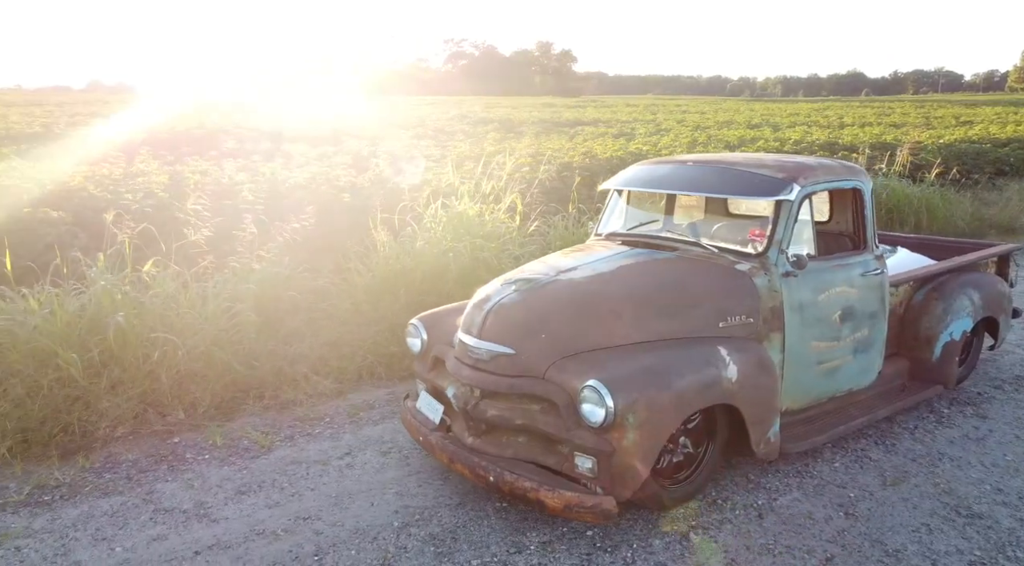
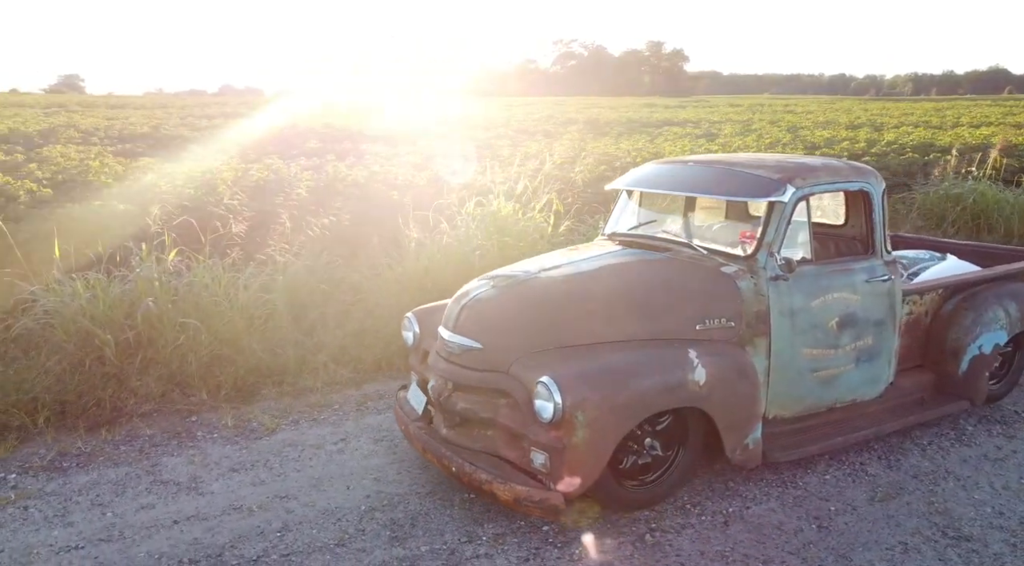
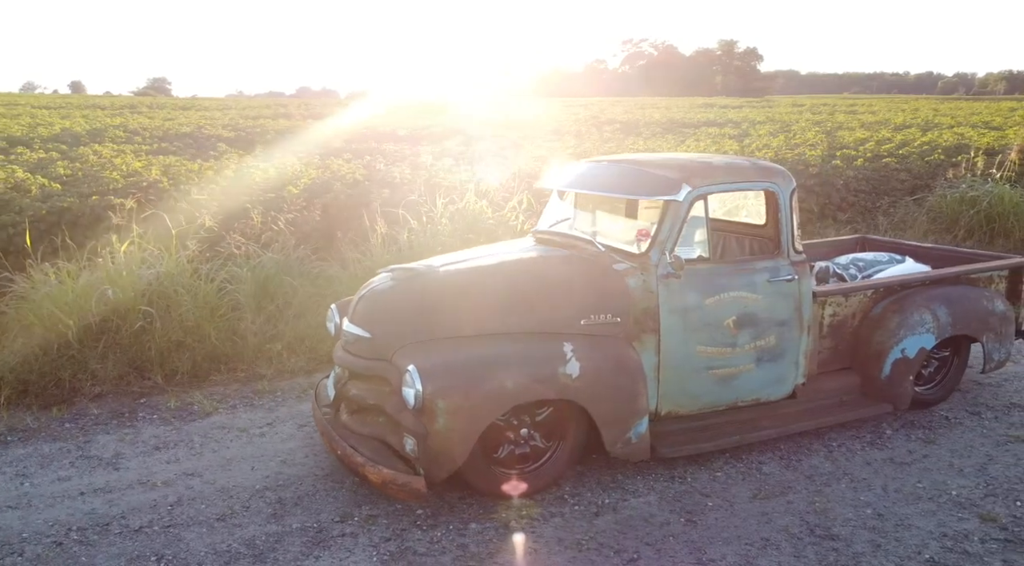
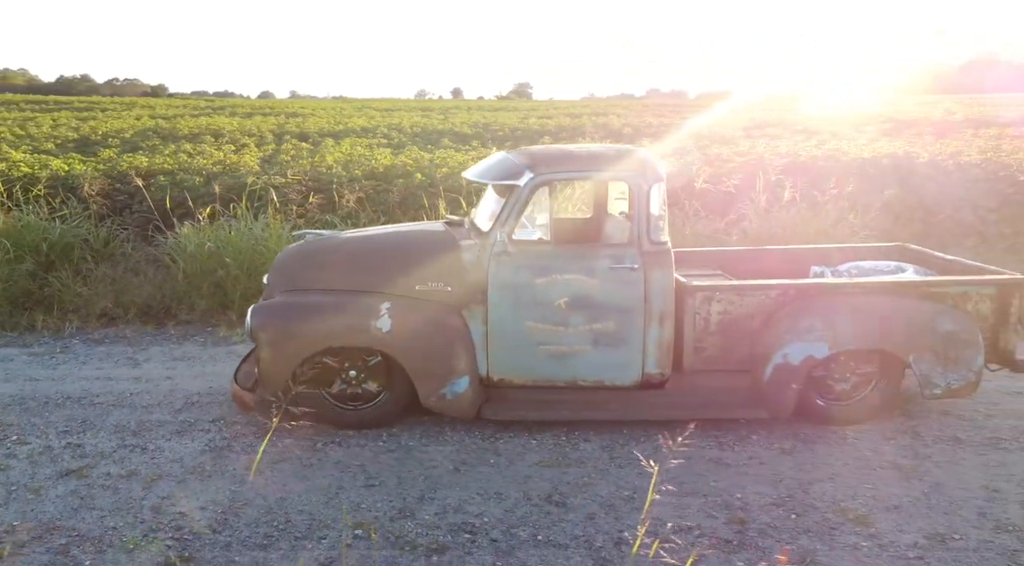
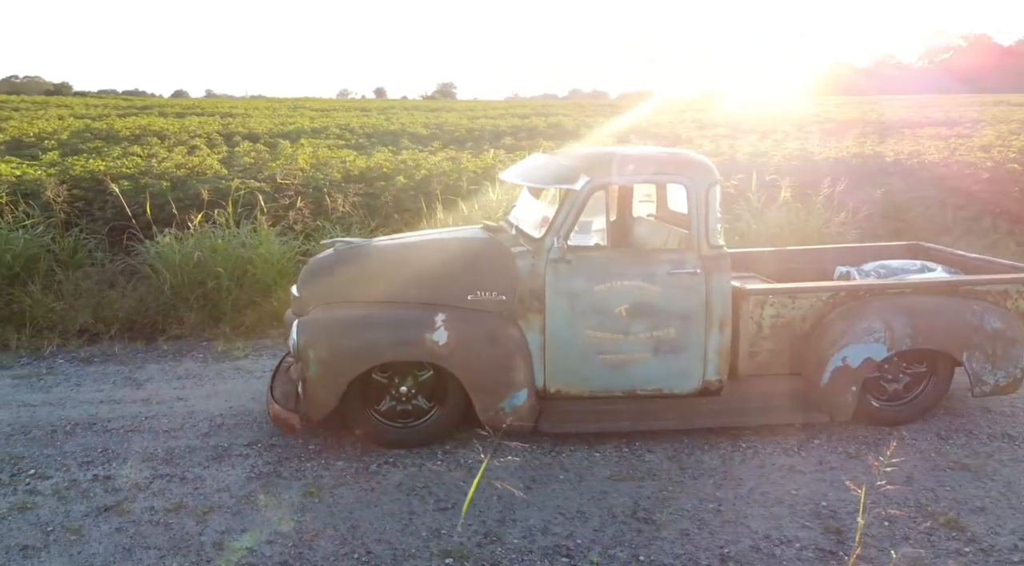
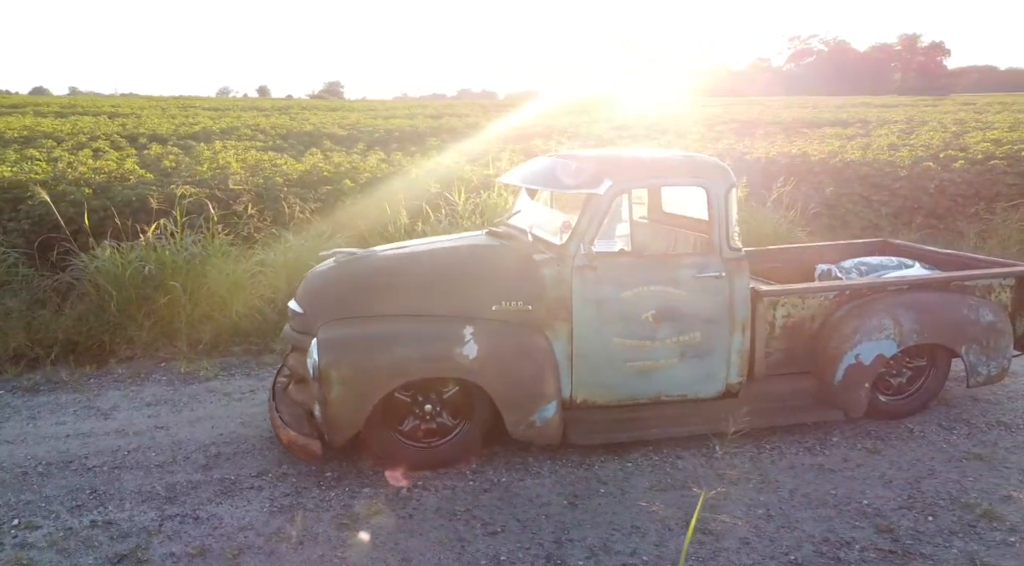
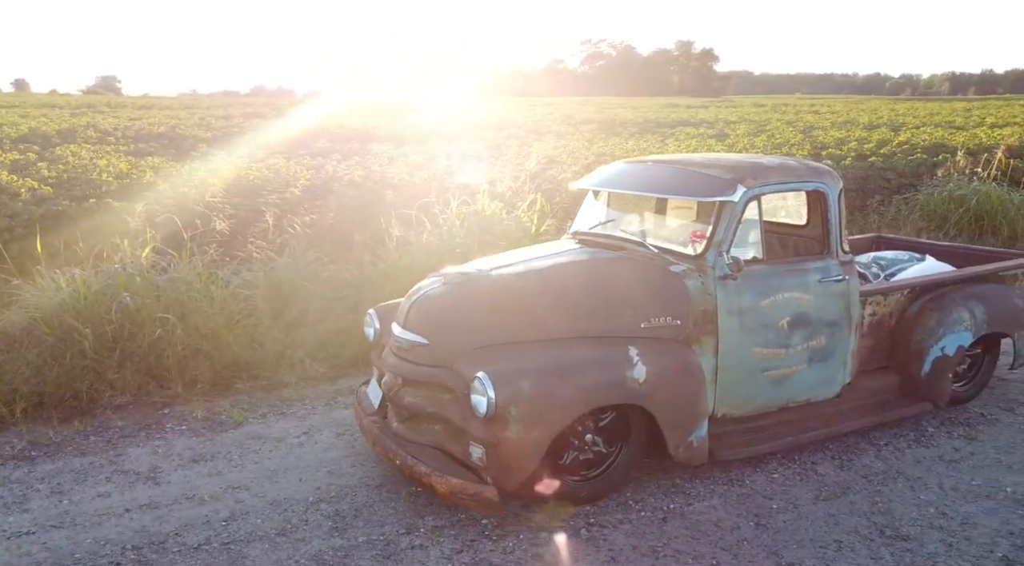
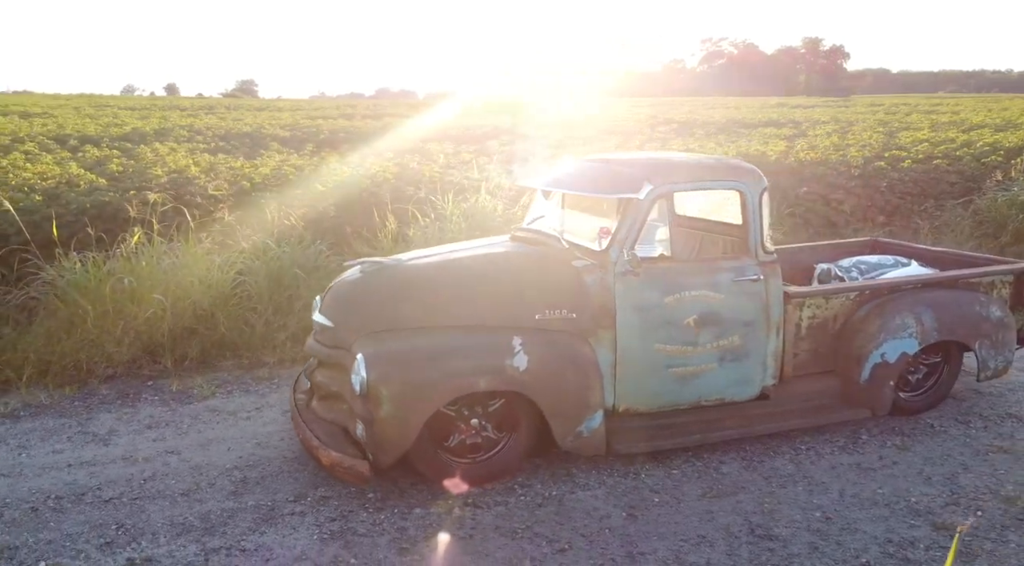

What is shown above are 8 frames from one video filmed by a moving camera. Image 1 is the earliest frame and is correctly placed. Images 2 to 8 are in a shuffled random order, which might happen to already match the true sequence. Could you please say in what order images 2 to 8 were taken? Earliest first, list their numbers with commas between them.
2, 7, 3, 8, 6, 5, 4
